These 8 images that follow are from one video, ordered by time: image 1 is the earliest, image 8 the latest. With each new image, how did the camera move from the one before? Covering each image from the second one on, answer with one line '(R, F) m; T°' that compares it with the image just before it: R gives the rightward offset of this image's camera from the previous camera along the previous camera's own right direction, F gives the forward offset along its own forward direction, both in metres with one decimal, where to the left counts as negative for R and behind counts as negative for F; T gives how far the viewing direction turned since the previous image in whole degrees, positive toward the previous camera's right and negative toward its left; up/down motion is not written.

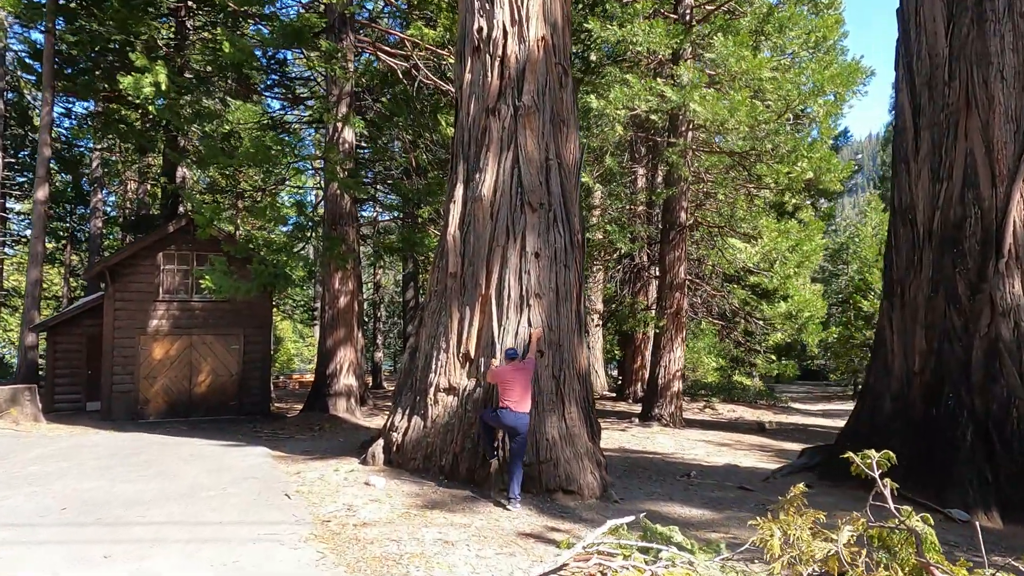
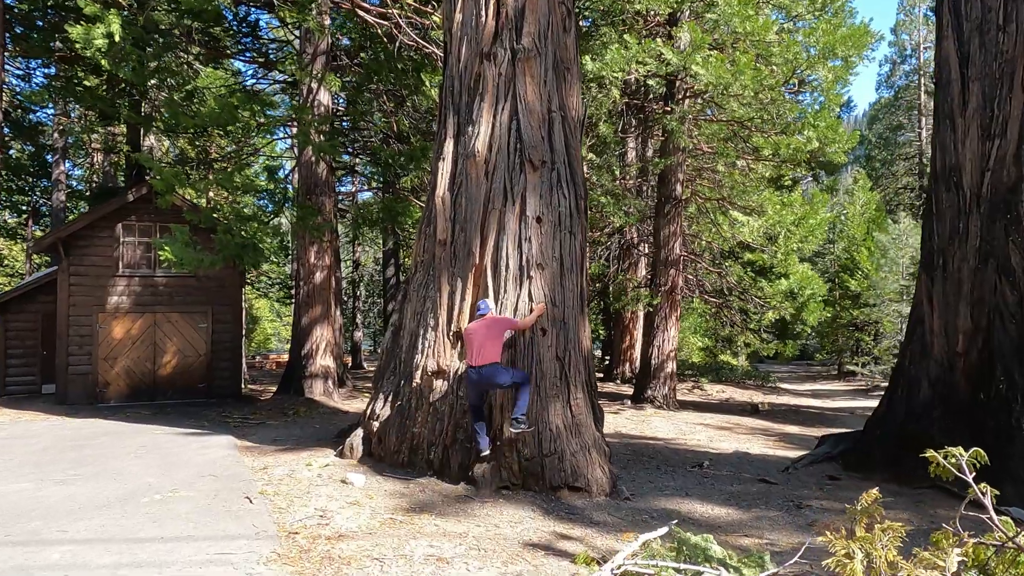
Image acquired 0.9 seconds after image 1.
(-0.2, +0.9) m; +2°
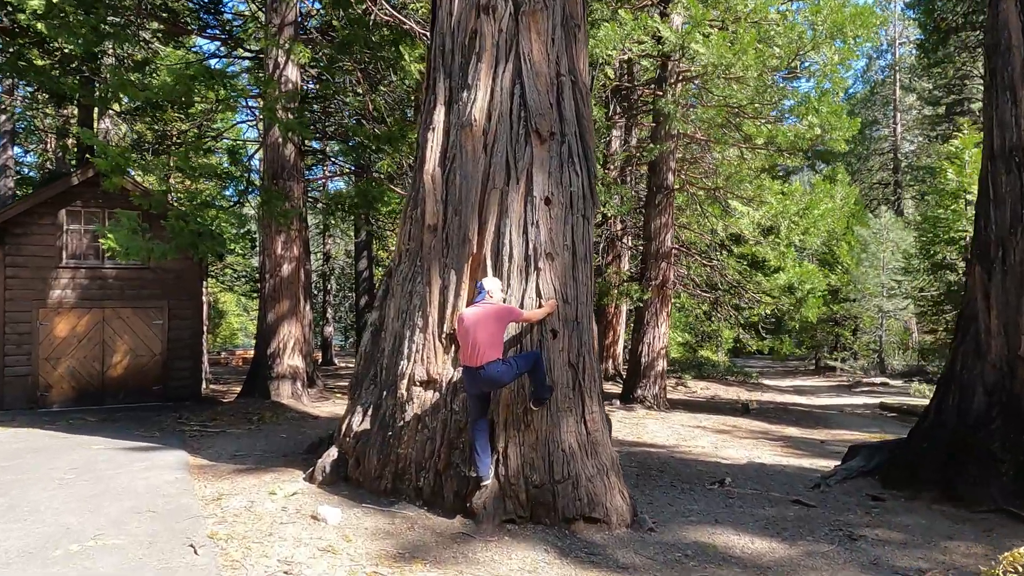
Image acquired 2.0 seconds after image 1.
(-0.3, +1.0) m; +2°
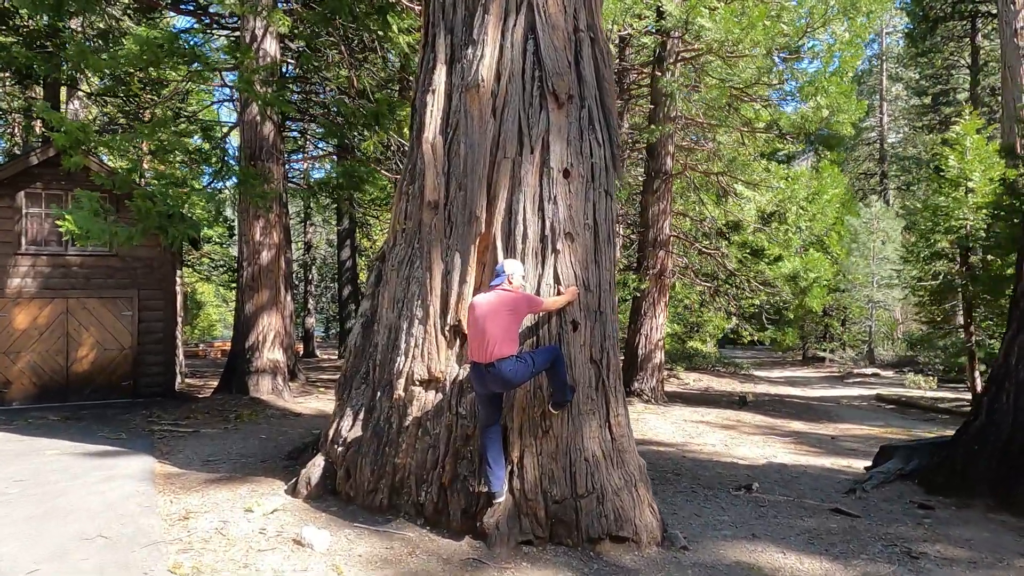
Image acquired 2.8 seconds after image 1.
(-0.2, +0.7) m; +2°
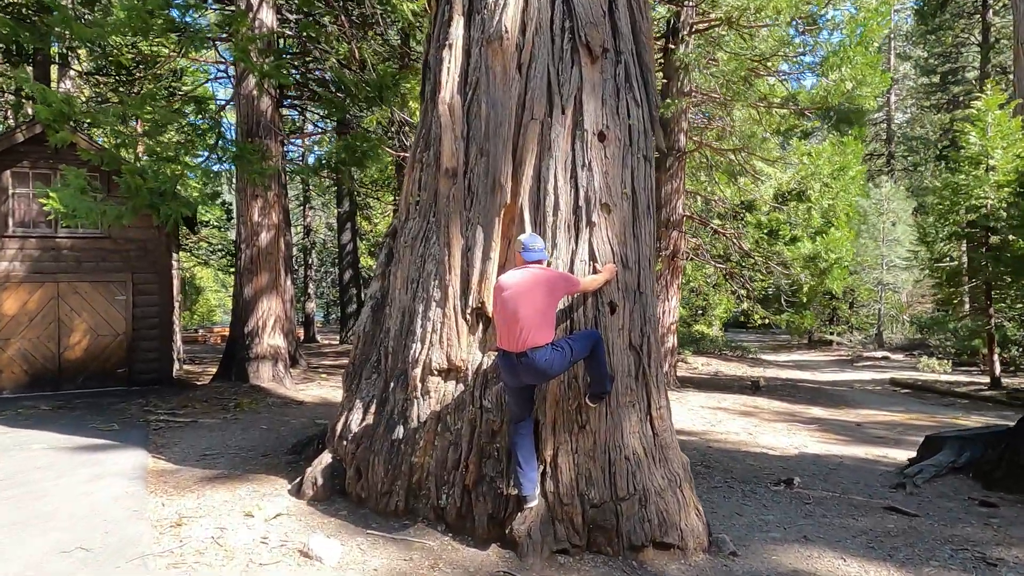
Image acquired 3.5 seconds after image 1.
(-0.2, +0.5) m; 0°
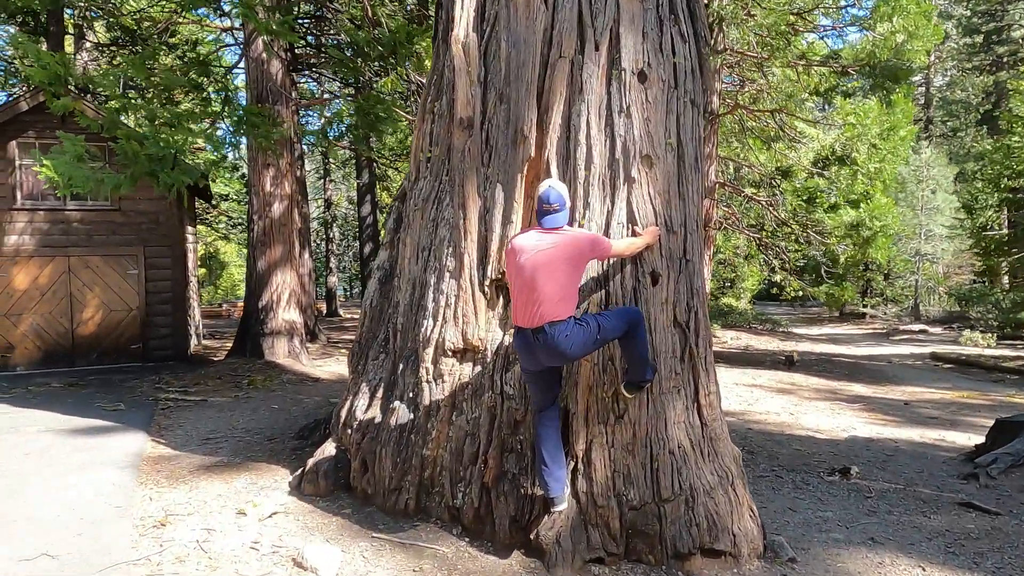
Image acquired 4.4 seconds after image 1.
(0.0, +0.6) m; -2°
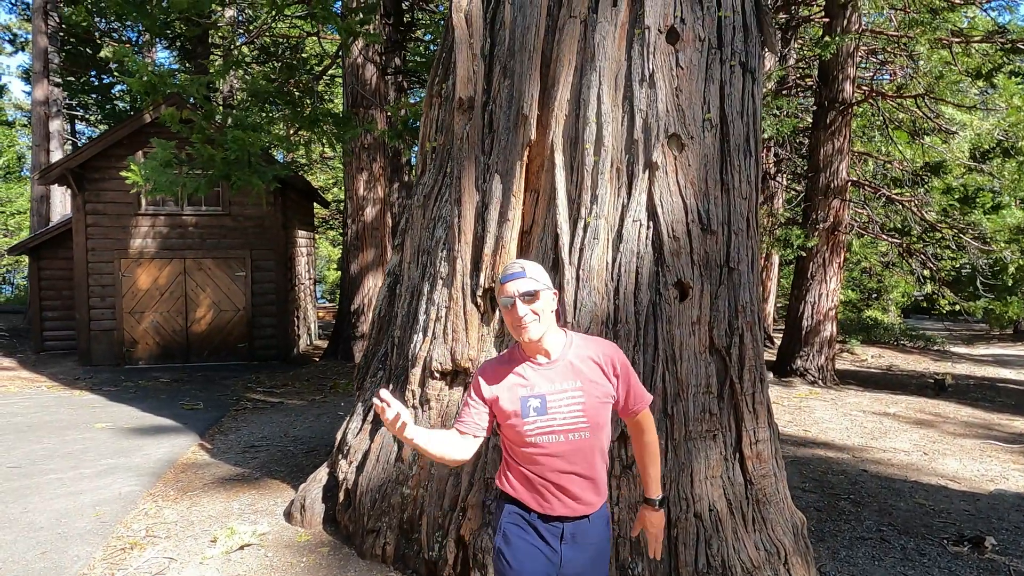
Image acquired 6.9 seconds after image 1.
(+0.6, +0.7) m; -11°
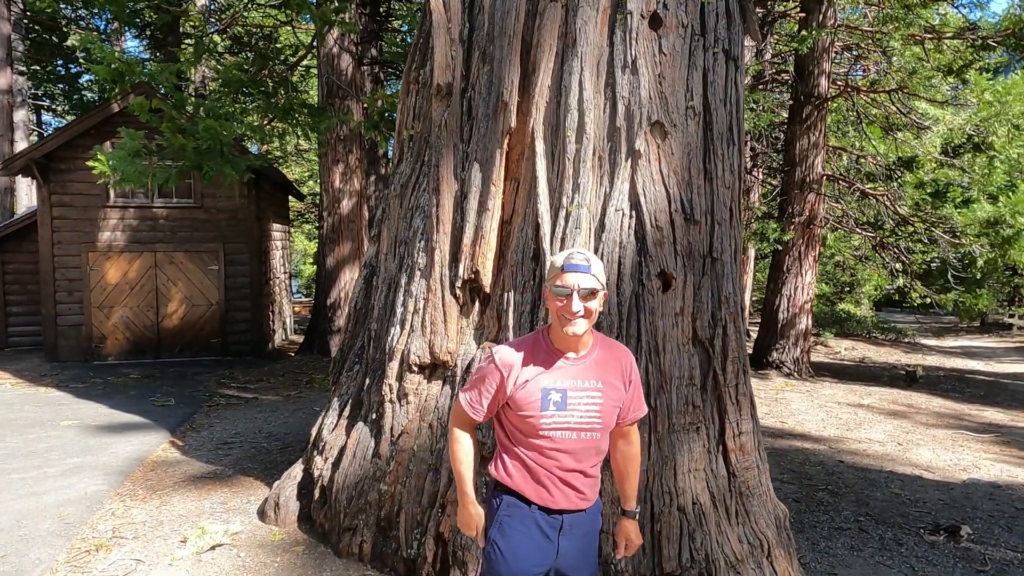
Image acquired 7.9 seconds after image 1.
(0.0, +0.1) m; +2°
